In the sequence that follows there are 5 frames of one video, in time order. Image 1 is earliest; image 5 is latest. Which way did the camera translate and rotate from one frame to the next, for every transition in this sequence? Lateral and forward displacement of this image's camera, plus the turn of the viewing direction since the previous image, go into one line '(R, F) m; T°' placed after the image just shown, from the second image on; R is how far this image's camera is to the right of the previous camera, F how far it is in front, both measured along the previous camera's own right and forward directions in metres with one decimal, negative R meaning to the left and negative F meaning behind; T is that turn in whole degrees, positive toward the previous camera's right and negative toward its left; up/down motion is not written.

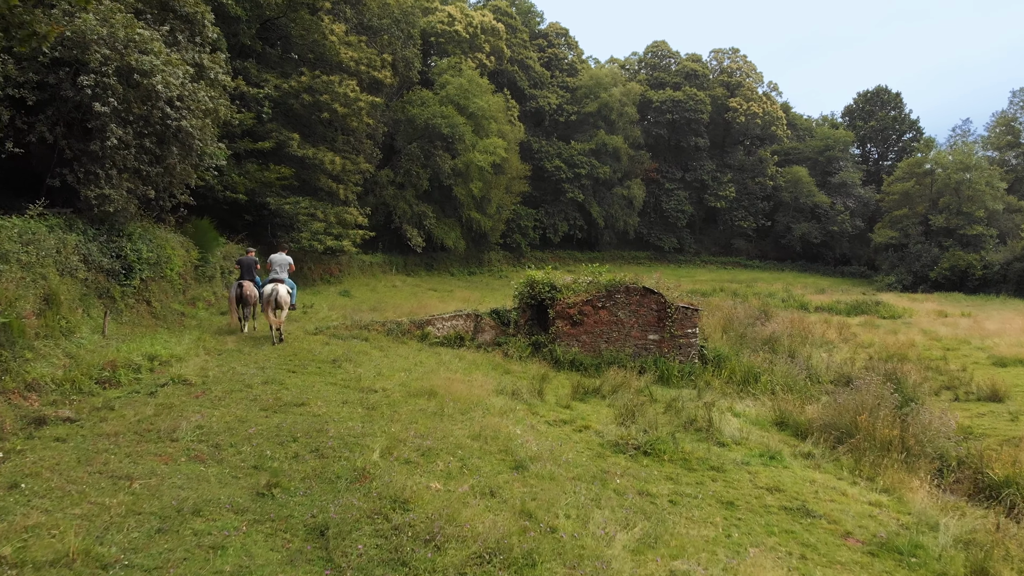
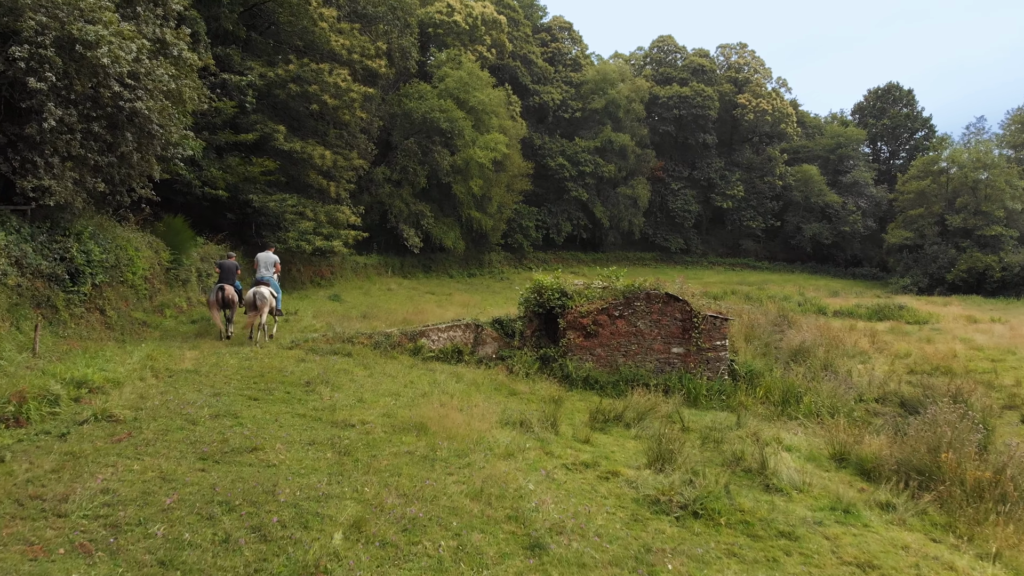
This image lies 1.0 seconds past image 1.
(-0.1, +1.4) m; 0°
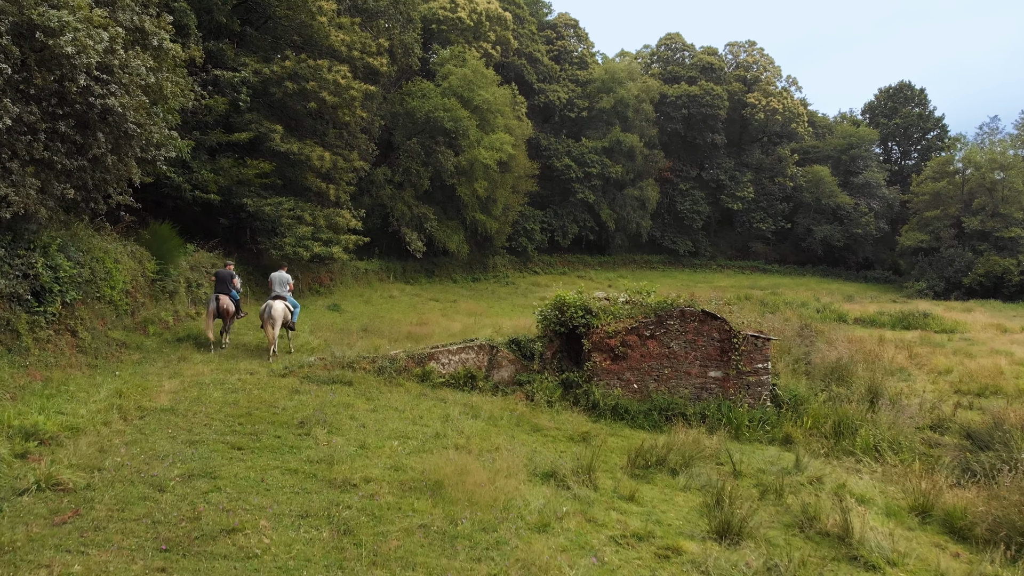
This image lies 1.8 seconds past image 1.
(-0.2, +1.0) m; 0°
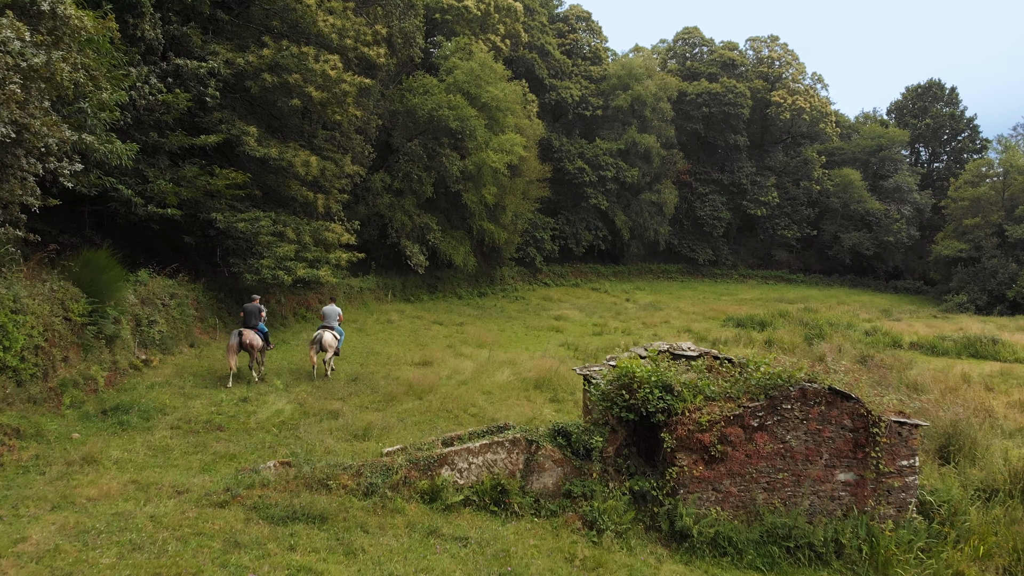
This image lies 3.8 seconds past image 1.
(-0.4, +2.8) m; 0°
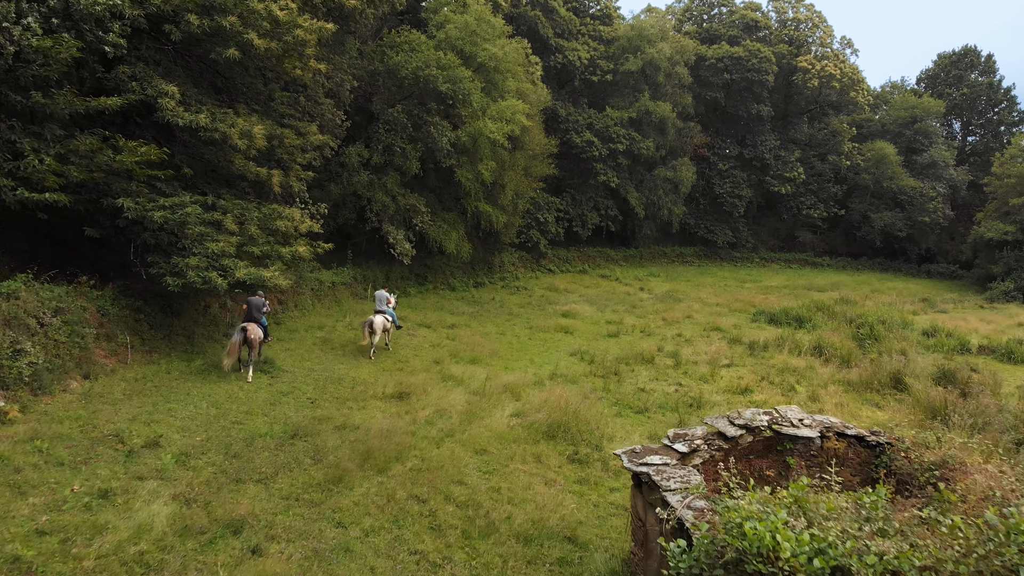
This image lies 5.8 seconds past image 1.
(-0.1, +3.3) m; 0°
